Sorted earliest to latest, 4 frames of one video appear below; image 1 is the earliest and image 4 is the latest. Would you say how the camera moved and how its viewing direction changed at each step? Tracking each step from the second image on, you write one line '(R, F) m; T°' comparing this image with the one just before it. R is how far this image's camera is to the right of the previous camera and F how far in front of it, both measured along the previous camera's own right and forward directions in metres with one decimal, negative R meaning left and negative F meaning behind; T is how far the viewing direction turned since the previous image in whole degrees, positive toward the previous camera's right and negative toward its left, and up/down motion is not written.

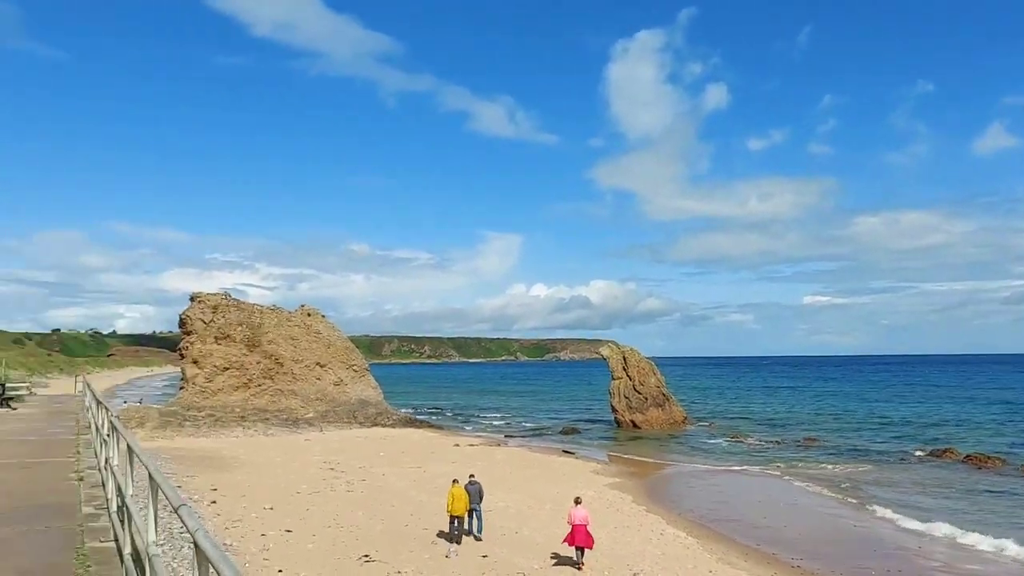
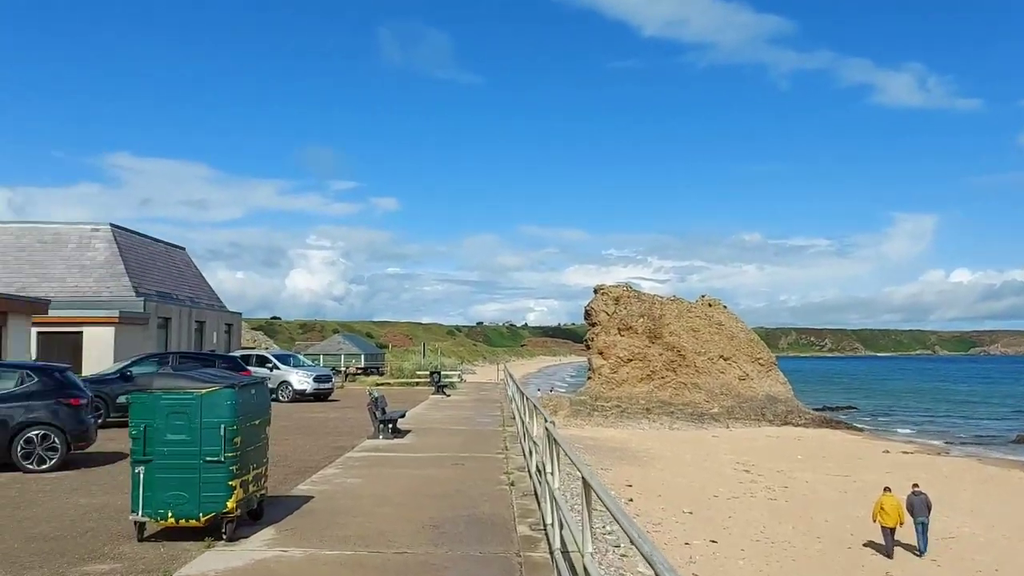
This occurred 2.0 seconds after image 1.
(-0.9, +1.7) m; -25°
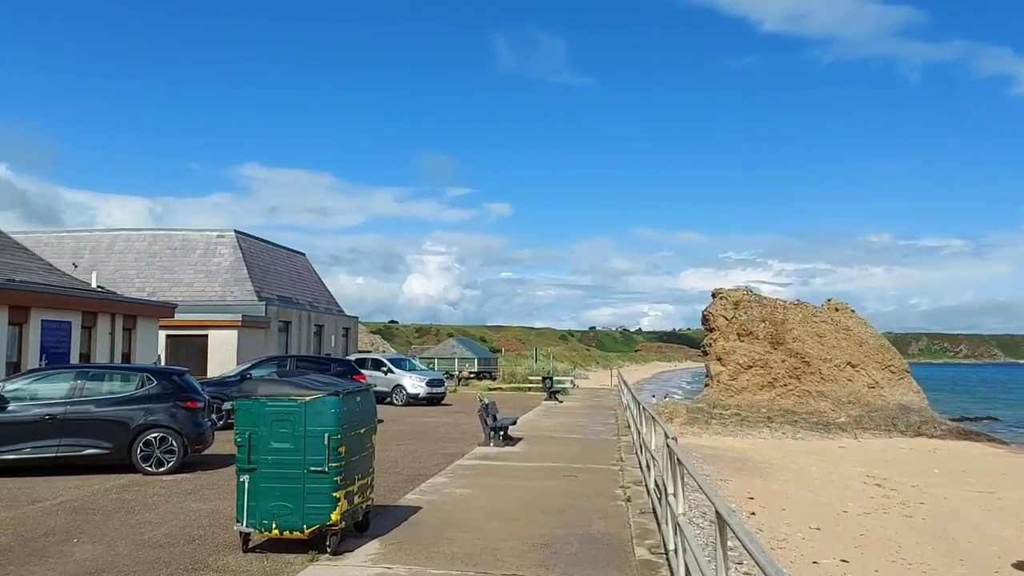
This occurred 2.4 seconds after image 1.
(0.0, +0.5) m; -7°
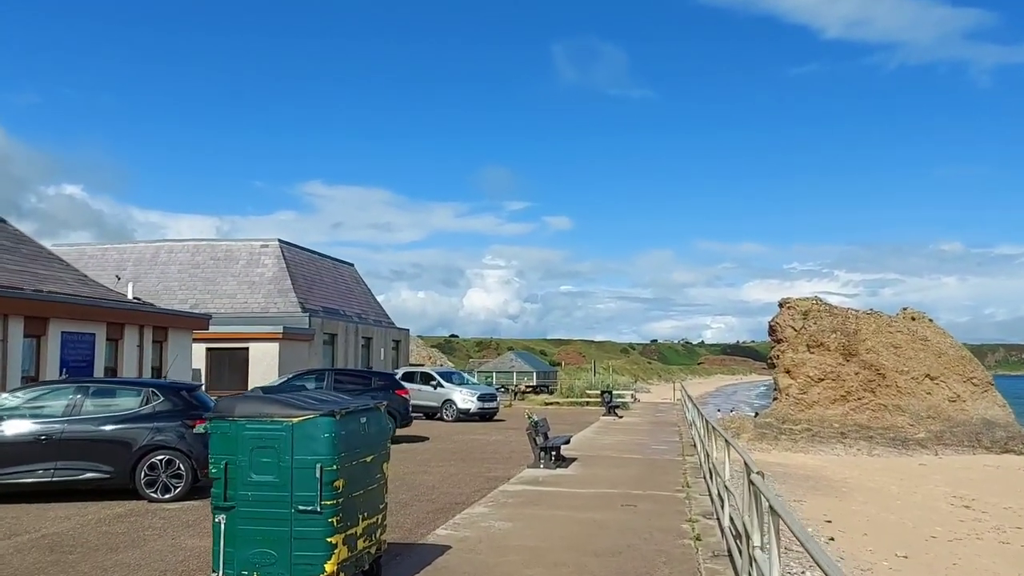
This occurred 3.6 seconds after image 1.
(+0.1, +1.3) m; -4°
